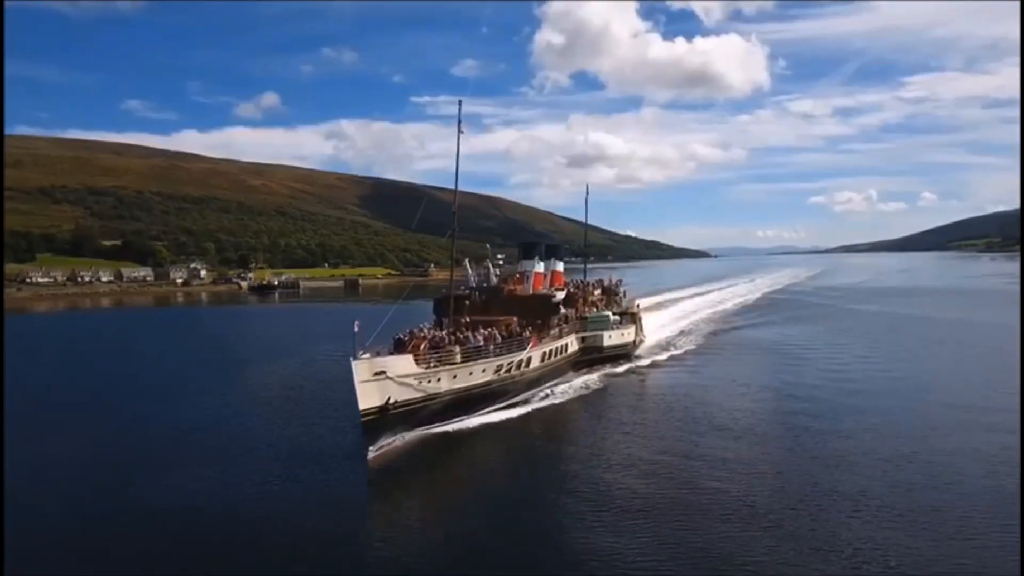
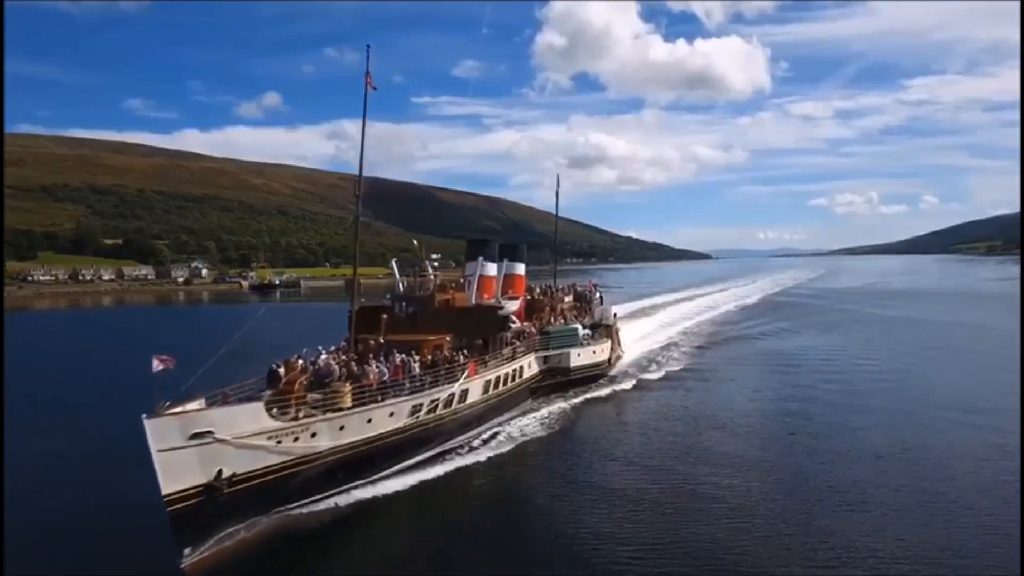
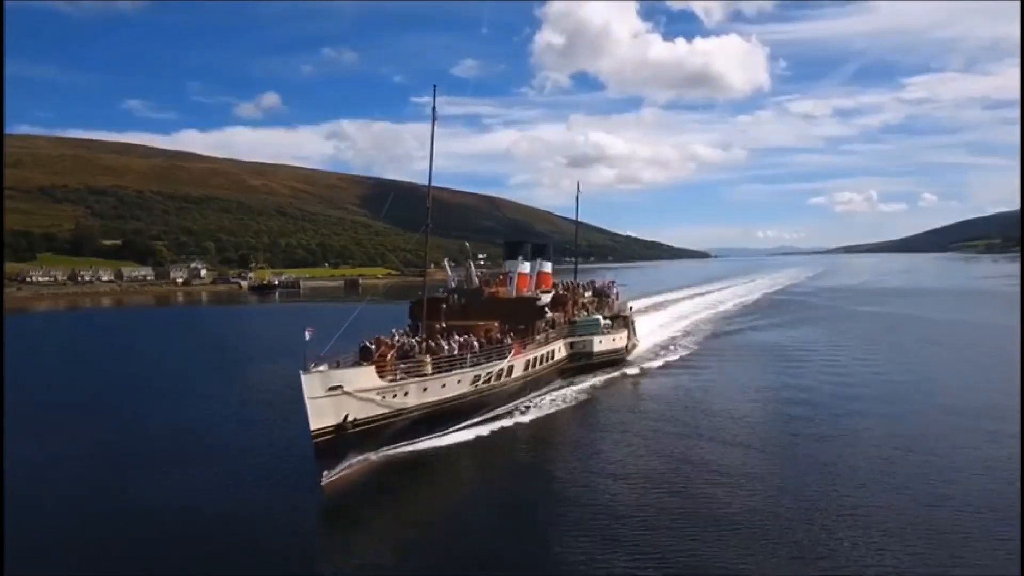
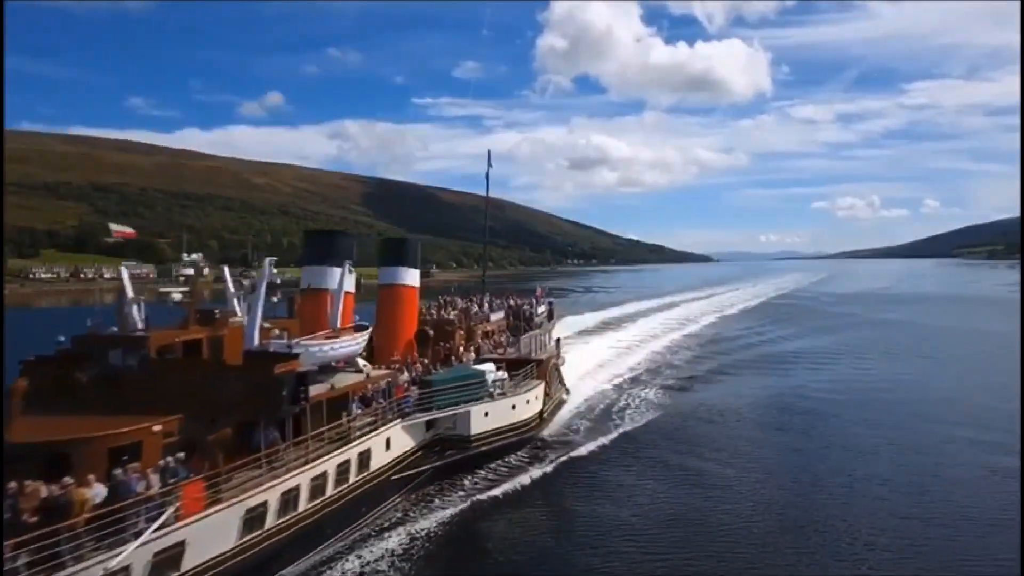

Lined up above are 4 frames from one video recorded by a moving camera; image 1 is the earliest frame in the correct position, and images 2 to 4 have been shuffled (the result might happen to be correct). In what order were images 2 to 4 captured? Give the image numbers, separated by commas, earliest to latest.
3, 2, 4
